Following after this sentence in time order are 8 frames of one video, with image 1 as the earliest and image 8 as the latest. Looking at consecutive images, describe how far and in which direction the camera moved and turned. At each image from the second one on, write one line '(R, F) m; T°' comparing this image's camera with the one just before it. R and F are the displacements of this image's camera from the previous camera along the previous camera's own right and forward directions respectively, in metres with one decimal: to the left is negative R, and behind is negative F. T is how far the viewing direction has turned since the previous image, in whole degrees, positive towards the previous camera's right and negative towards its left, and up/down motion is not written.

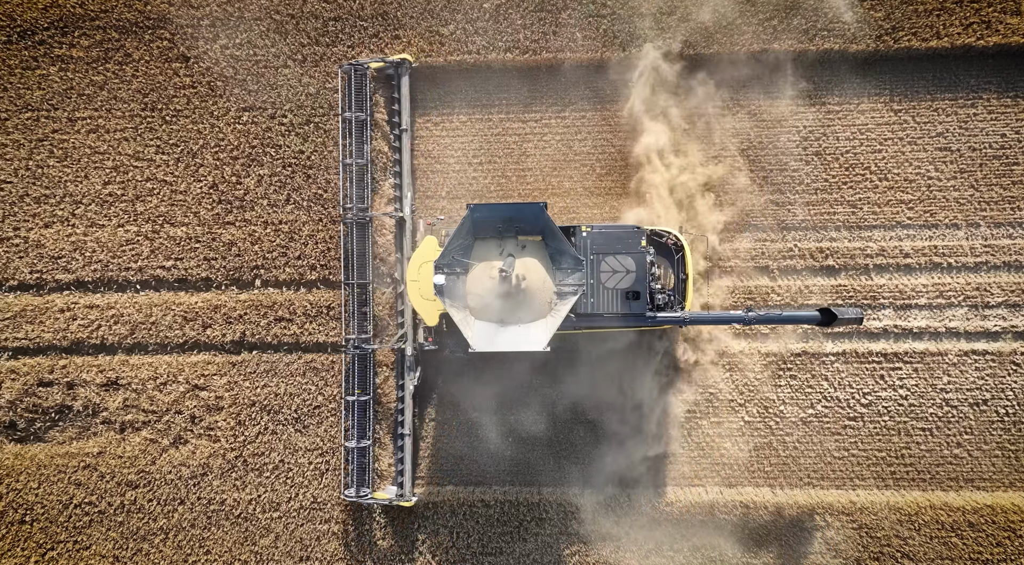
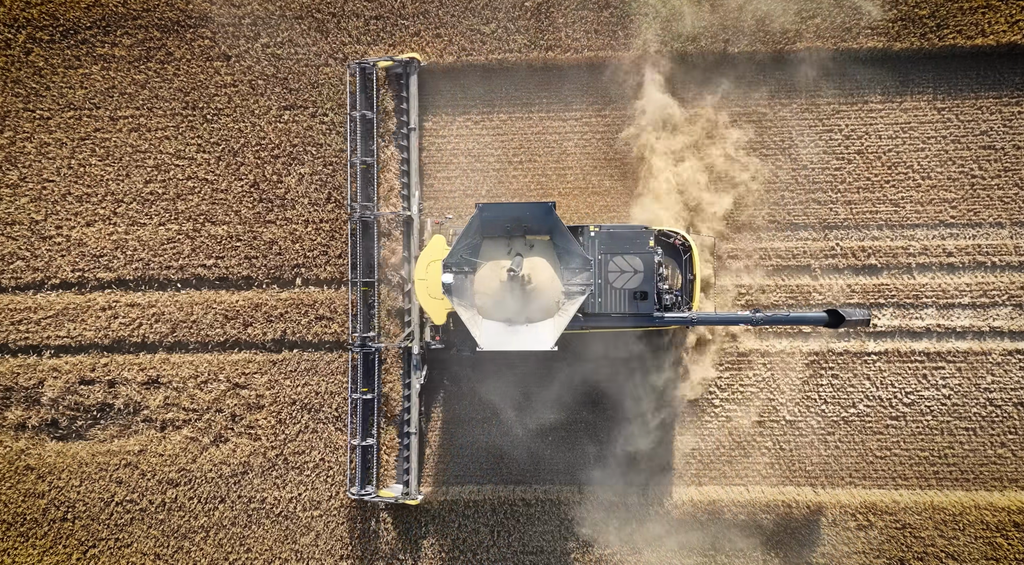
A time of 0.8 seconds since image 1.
(-0.6, 0.0) m; 0°
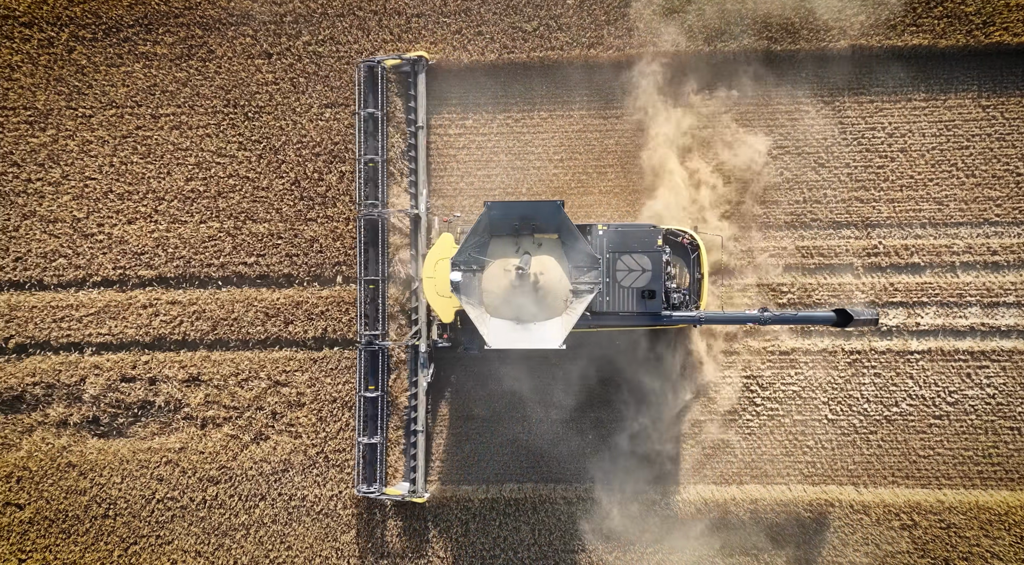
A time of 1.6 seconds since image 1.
(-0.7, 0.0) m; 0°
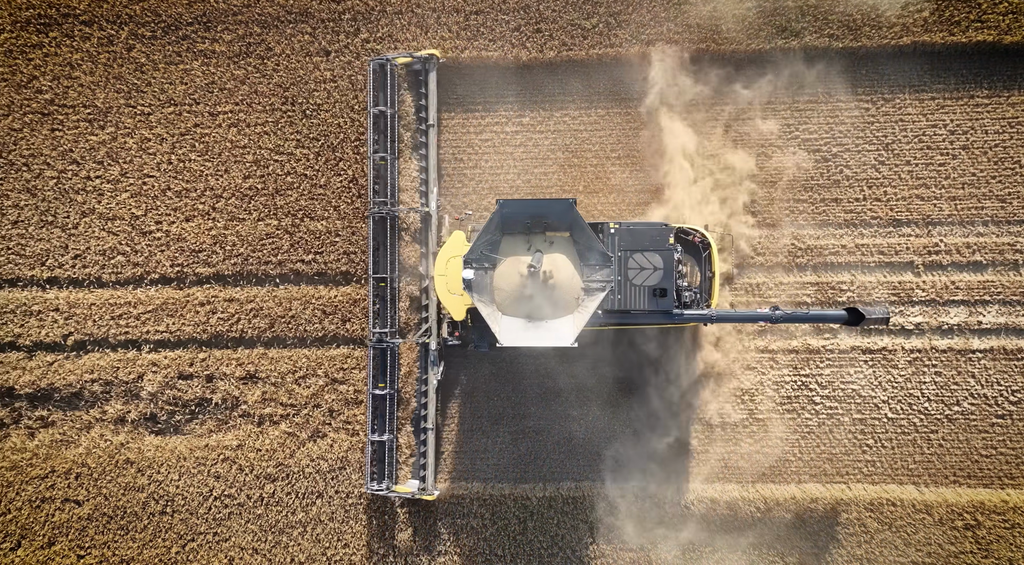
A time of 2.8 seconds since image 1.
(-0.9, 0.0) m; -1°
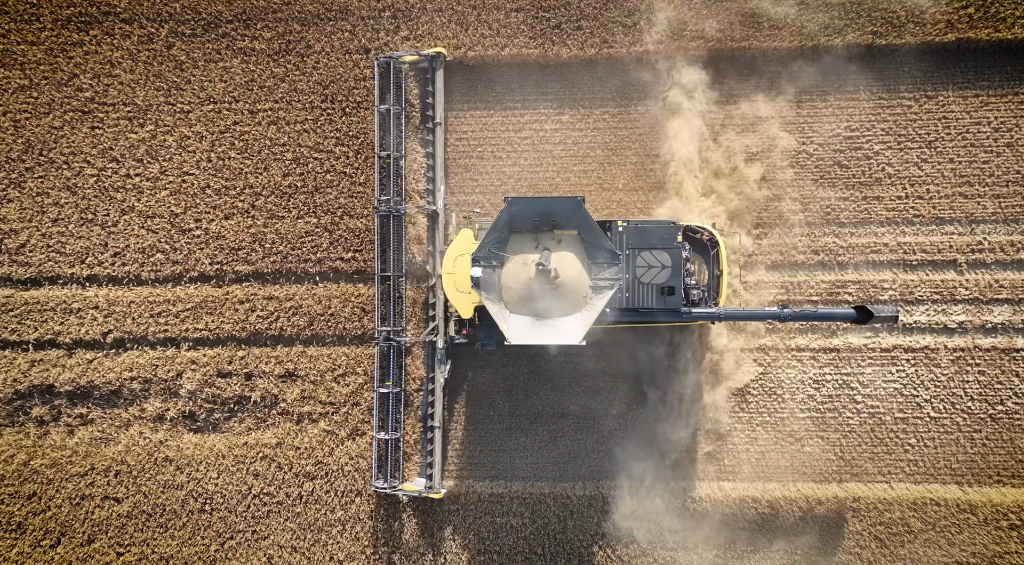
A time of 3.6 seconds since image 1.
(-0.6, +0.1) m; 0°
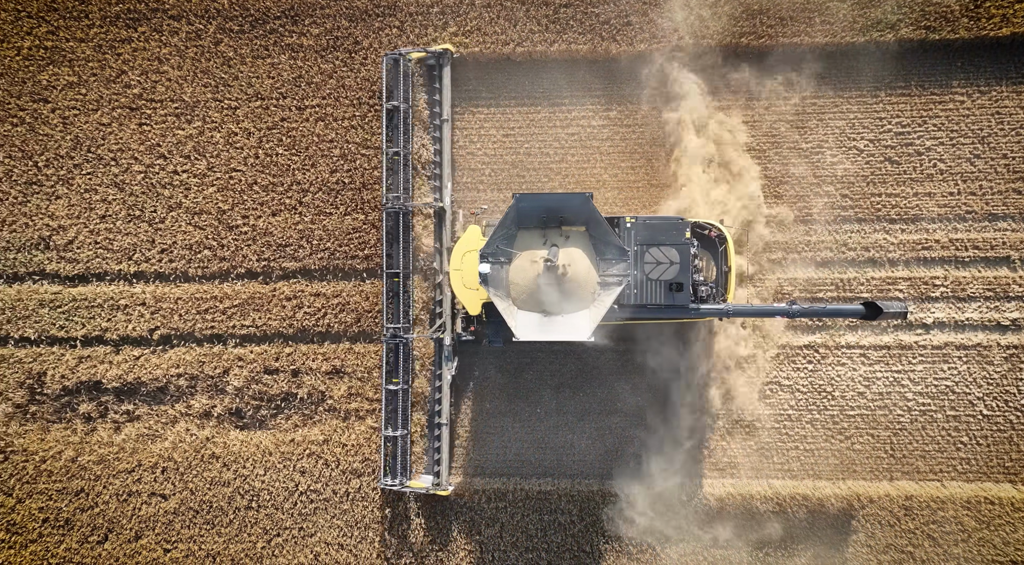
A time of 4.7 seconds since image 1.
(-0.7, +0.1) m; -1°
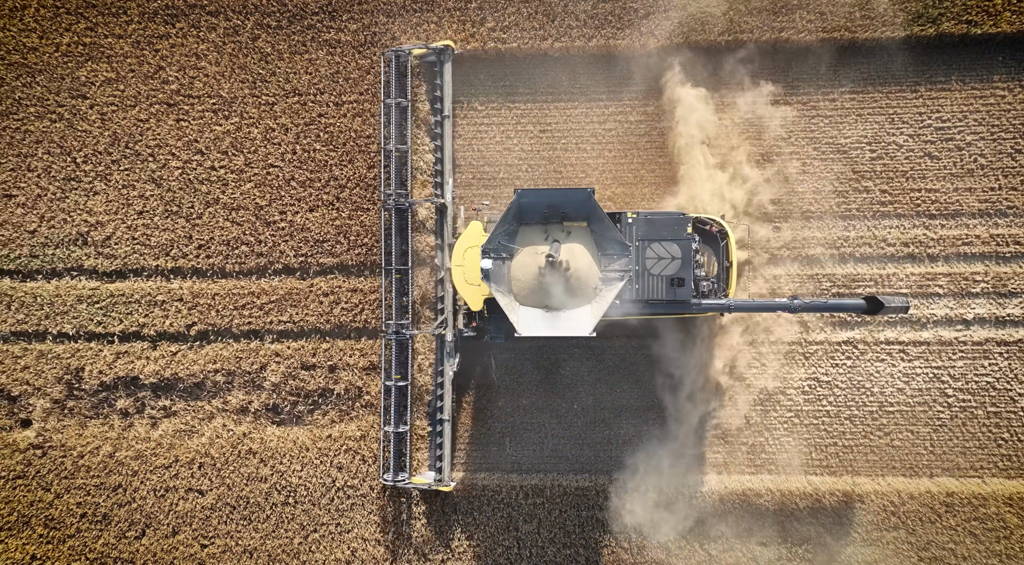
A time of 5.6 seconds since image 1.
(-0.6, 0.0) m; 0°
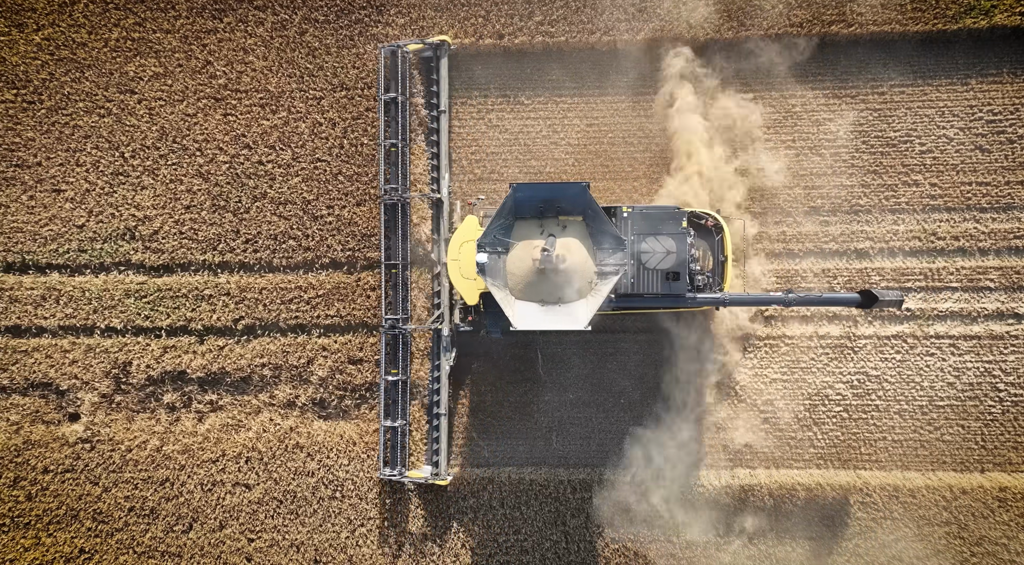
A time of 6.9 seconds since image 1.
(-0.7, 0.0) m; -1°
